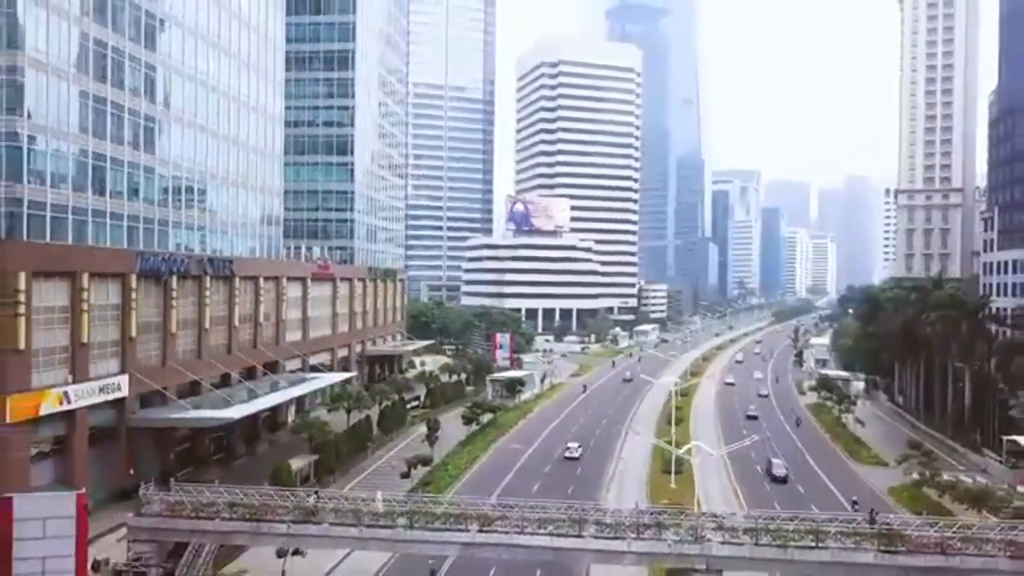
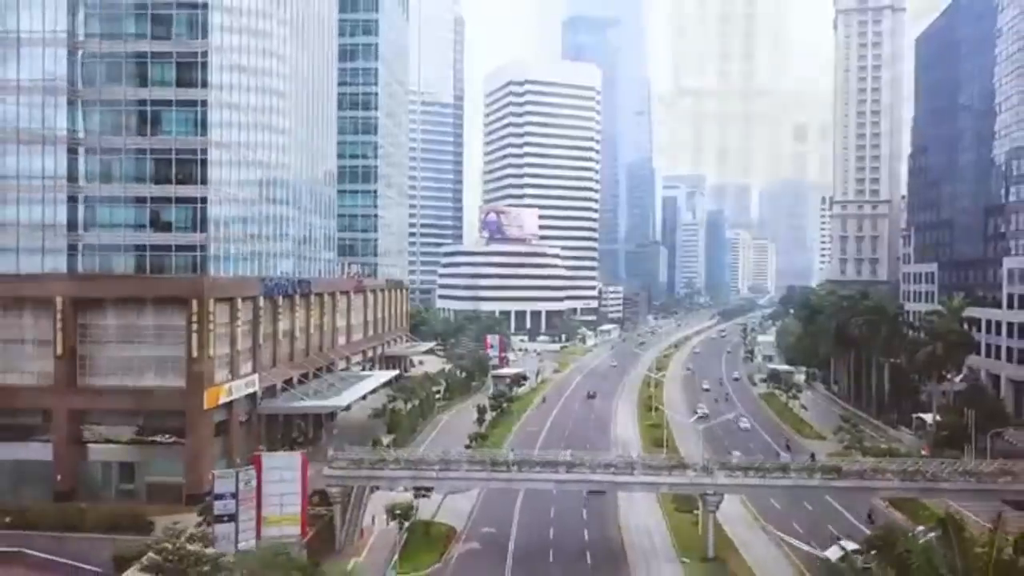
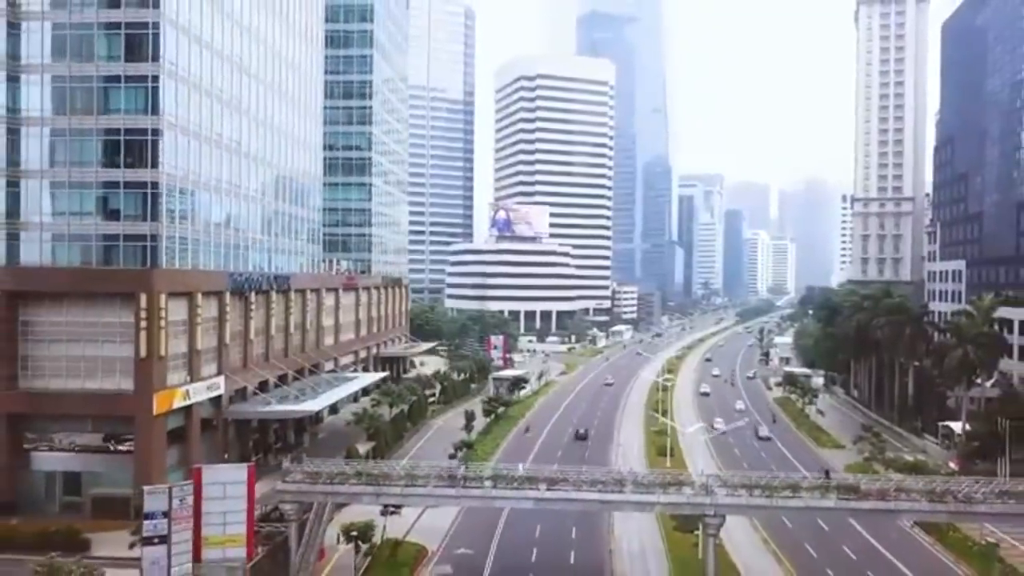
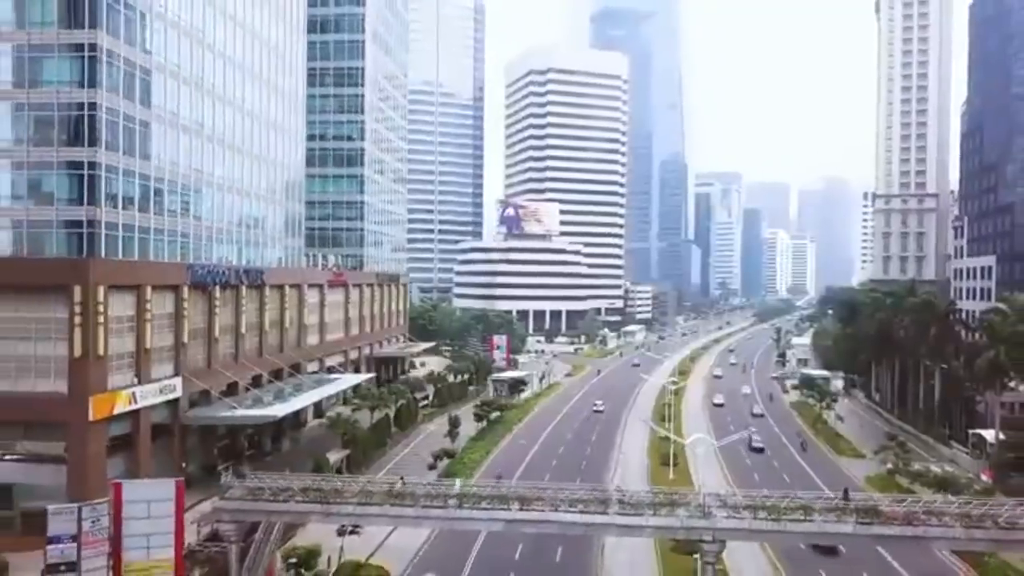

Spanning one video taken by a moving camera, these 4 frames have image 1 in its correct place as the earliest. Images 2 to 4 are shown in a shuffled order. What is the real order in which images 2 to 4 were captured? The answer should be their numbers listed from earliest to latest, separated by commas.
4, 3, 2
